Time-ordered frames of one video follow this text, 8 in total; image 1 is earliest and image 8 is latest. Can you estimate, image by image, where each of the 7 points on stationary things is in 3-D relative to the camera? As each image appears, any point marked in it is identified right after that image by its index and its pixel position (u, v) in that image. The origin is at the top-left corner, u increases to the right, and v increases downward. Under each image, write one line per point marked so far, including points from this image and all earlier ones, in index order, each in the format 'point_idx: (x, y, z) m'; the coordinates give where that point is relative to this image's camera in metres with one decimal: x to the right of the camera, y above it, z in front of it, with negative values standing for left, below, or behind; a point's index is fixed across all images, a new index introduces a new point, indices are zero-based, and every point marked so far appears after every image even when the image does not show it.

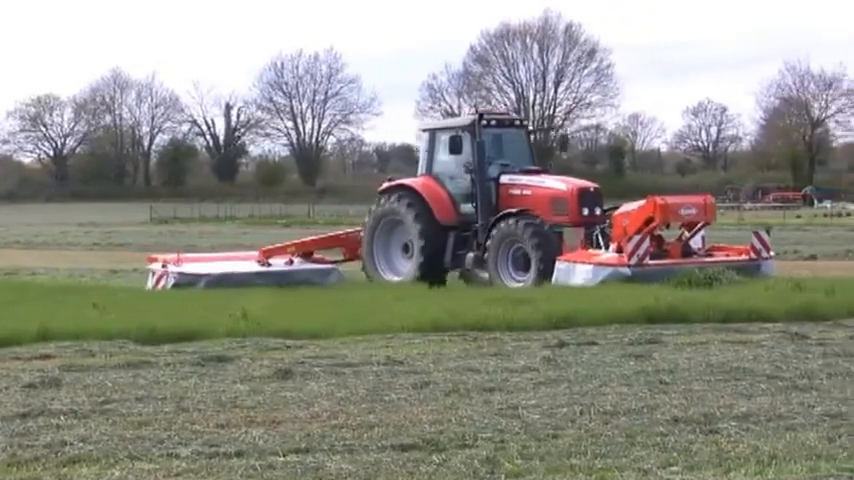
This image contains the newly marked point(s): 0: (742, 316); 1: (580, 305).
0: (+1.7, -0.4, +12.1) m
1: (+0.9, -0.4, +12.1) m
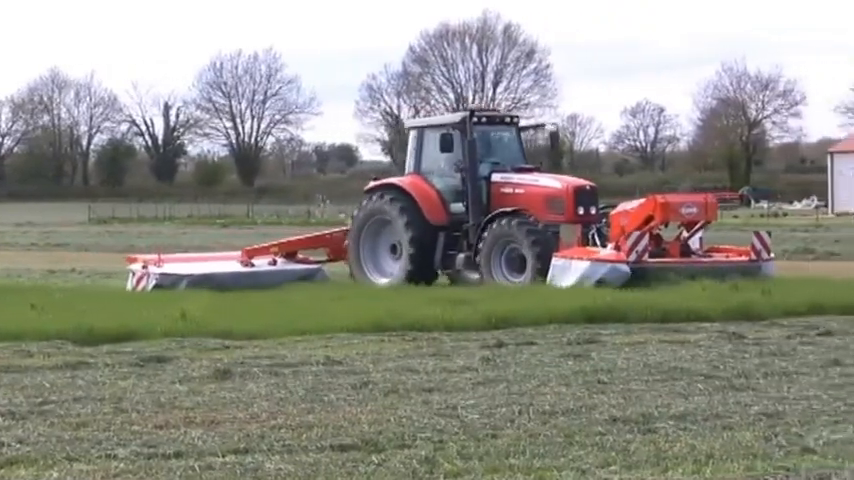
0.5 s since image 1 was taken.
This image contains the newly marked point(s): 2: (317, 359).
0: (+1.4, -0.4, +12.1) m
1: (+0.5, -0.4, +12.1) m
2: (-0.5, -0.6, +10.2) m
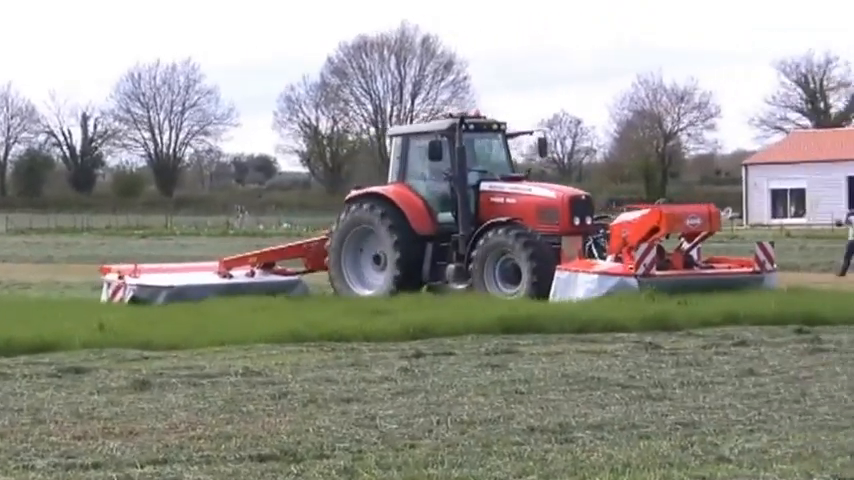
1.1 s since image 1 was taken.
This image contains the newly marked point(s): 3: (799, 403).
0: (+1.0, -0.5, +12.1) m
1: (+0.1, -0.5, +12.2) m
2: (-0.9, -0.6, +10.2) m
3: (+1.6, -0.7, +9.1) m
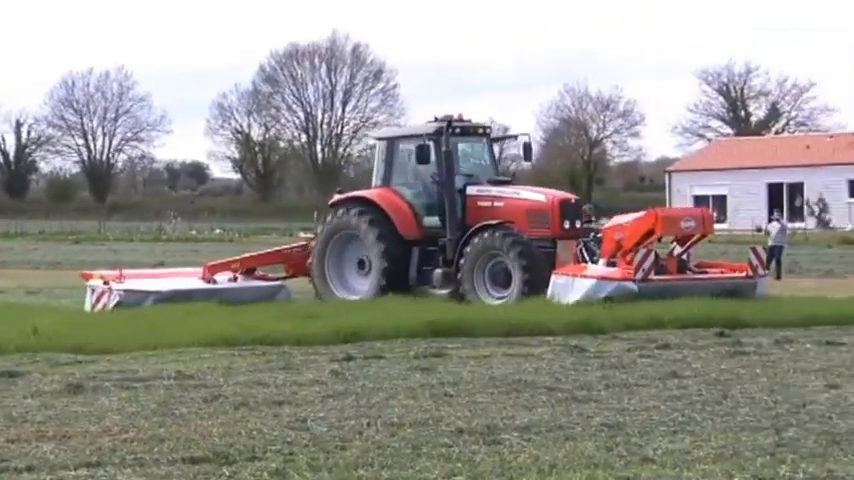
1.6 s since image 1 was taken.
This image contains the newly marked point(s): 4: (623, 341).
0: (+0.6, -0.5, +12.3) m
1: (-0.3, -0.5, +12.3) m
2: (-1.3, -0.7, +10.3) m
3: (+1.3, -0.7, +9.3) m
4: (+1.1, -0.6, +11.3) m
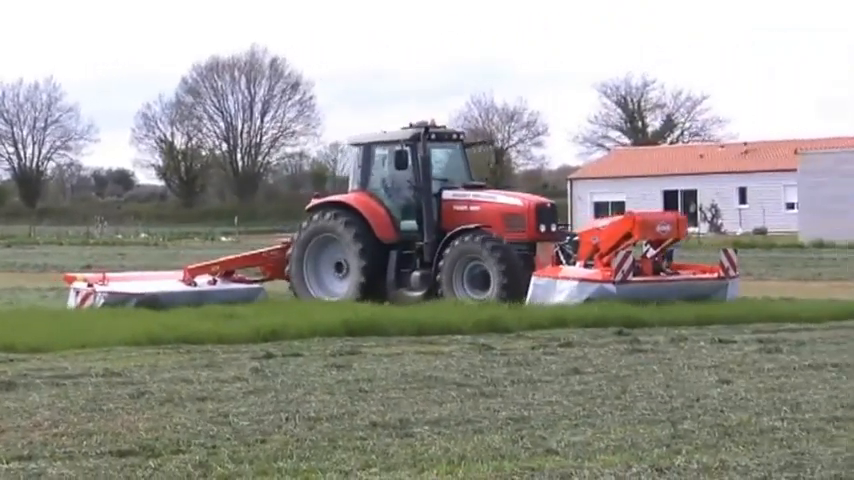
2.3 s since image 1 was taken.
0: (+0.1, -0.5, +12.8) m
1: (-0.8, -0.5, +12.8) m
2: (-1.7, -0.7, +10.8) m
3: (+0.9, -0.7, +9.8) m
4: (+0.6, -0.5, +11.8) m
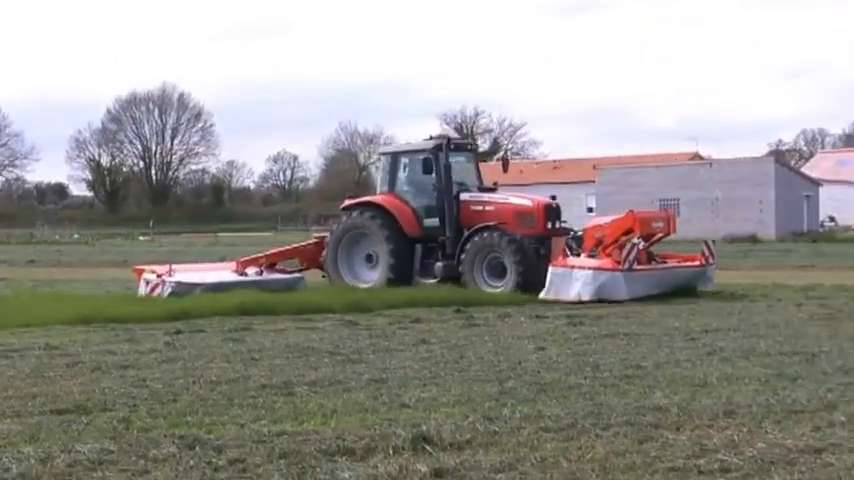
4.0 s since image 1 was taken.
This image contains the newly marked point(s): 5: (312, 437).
0: (-0.7, -0.5, +15.2) m
1: (-1.6, -0.4, +15.2) m
2: (-2.4, -0.7, +13.1) m
3: (+0.2, -0.7, +12.3) m
4: (-0.2, -0.5, +14.2) m
5: (-0.6, -1.0, +10.8) m
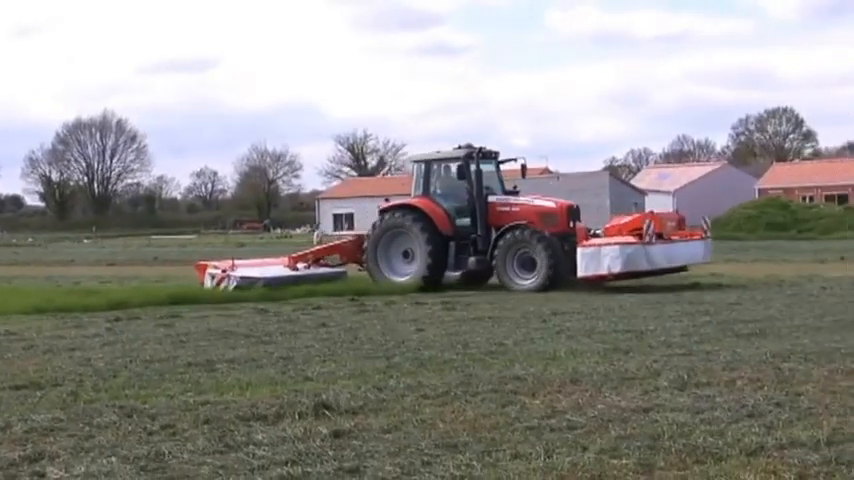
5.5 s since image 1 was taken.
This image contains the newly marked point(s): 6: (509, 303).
0: (-1.6, -0.5, +17.6) m
1: (-2.5, -0.5, +17.5) m
2: (-3.2, -0.7, +15.4) m
3: (-0.5, -0.7, +14.7) m
4: (-1.0, -0.5, +16.6) m
5: (-1.2, -1.0, +13.2) m
6: (+0.7, -0.5, +17.0) m
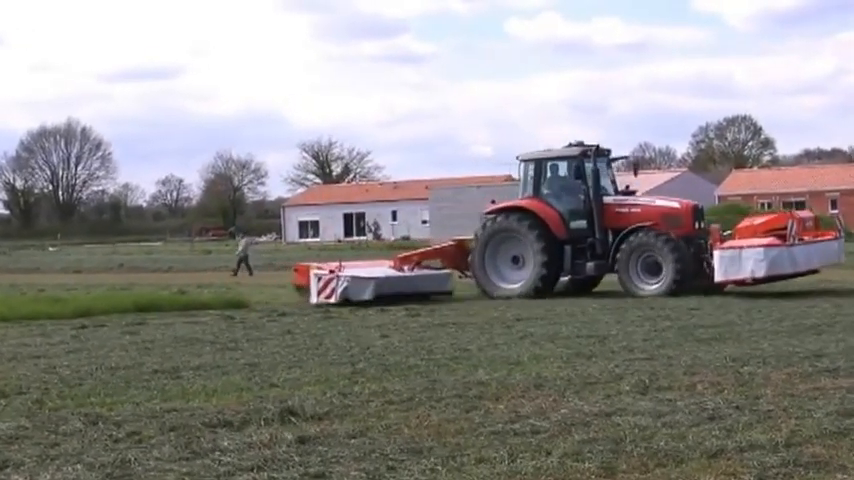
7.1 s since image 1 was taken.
0: (-1.9, -0.5, +17.7) m
1: (-2.8, -0.5, +17.6) m
2: (-3.4, -0.7, +15.5) m
3: (-0.8, -0.8, +14.8) m
4: (-1.3, -0.6, +16.7) m
5: (-1.4, -1.1, +13.2) m
6: (+0.4, -0.6, +17.1) m
